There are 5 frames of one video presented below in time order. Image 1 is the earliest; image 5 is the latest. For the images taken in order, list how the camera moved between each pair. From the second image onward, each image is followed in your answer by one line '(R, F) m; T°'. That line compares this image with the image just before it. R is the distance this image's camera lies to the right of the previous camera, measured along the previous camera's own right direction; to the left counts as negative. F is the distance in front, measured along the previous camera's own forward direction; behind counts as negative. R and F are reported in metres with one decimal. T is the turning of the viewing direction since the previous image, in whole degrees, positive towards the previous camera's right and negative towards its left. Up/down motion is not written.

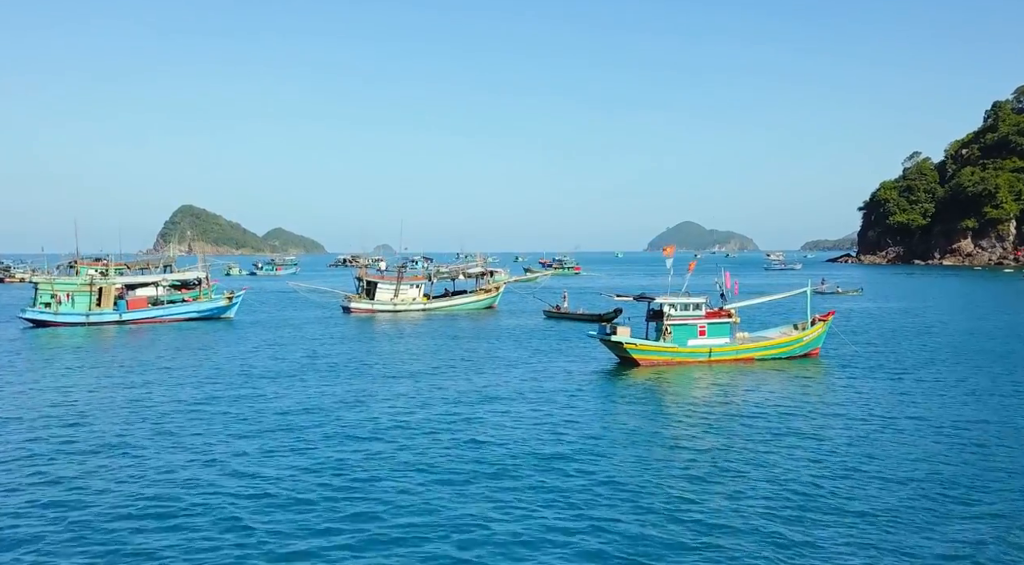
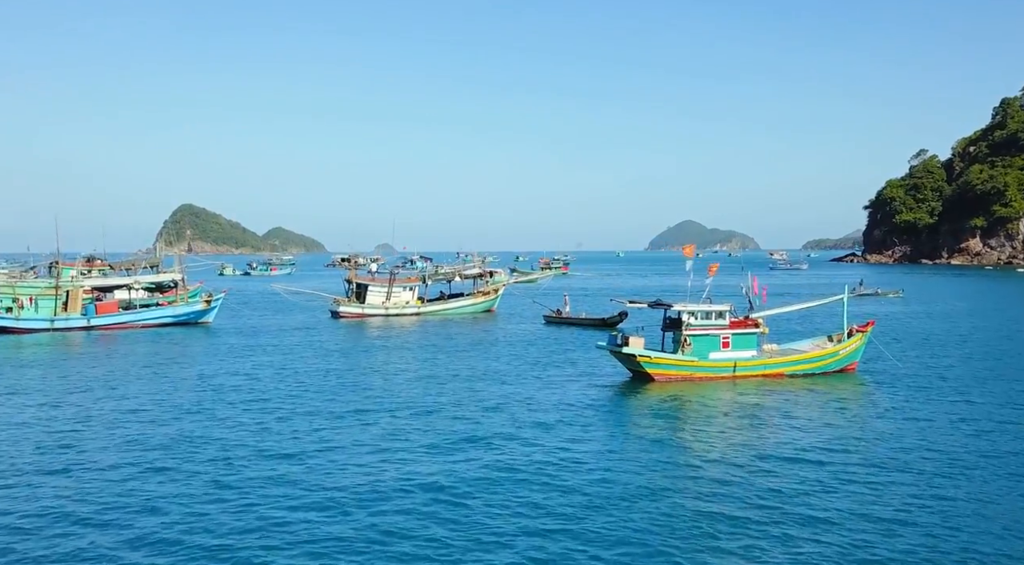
(+0.1, +4.4) m; 0°
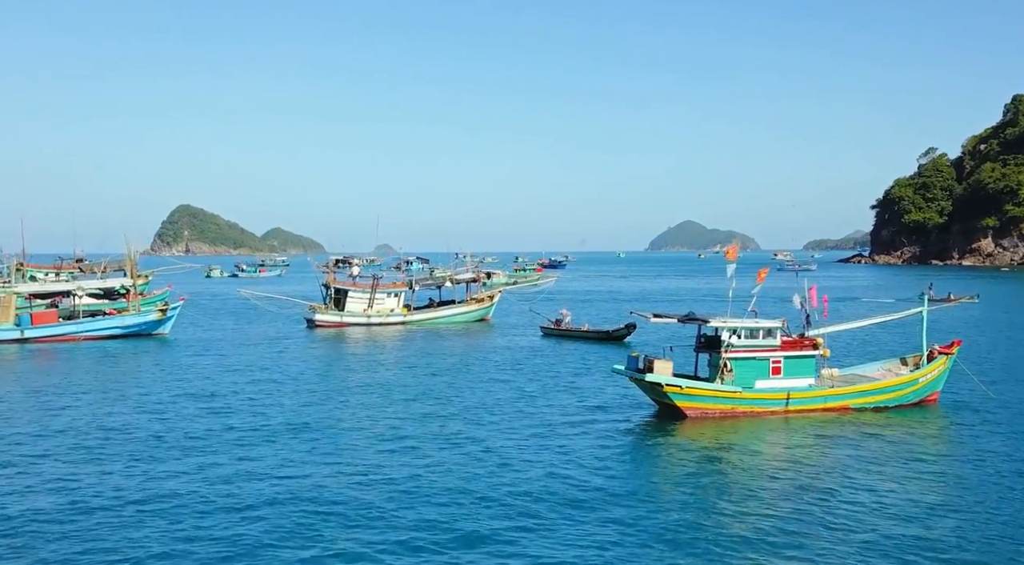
(+0.2, +7.0) m; 0°
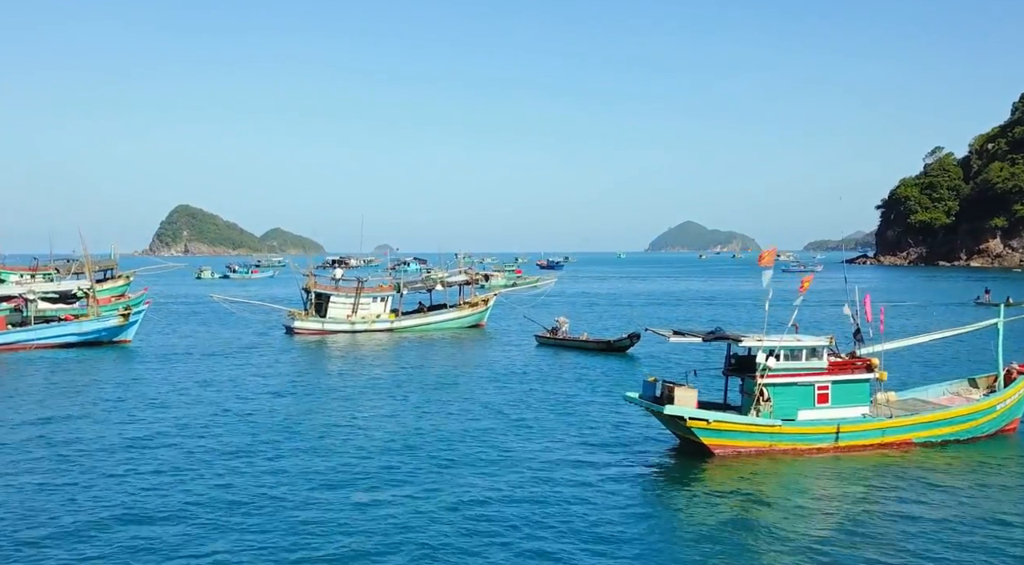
(+0.2, +4.6) m; 0°
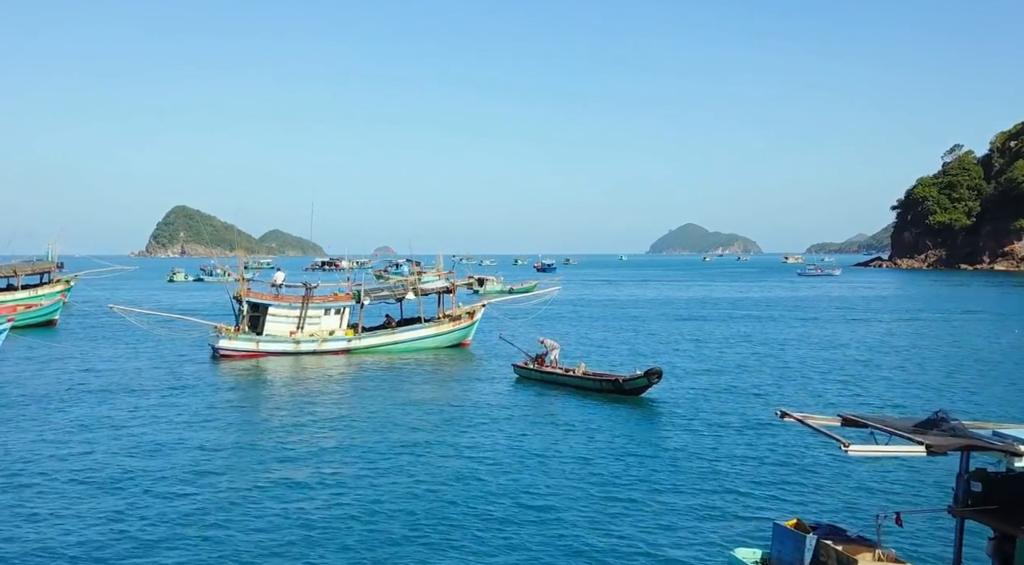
(+0.3, +12.5) m; 0°
